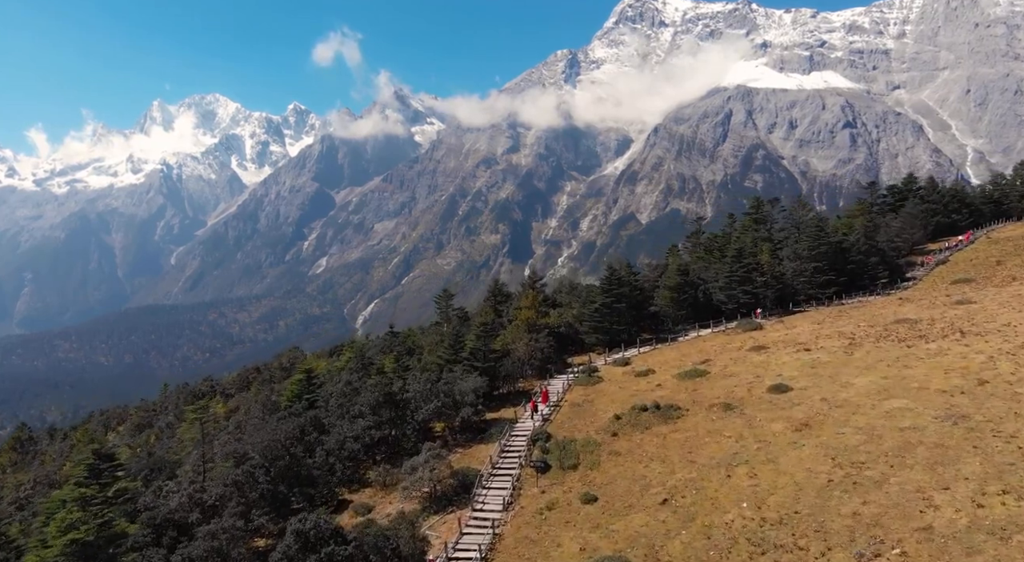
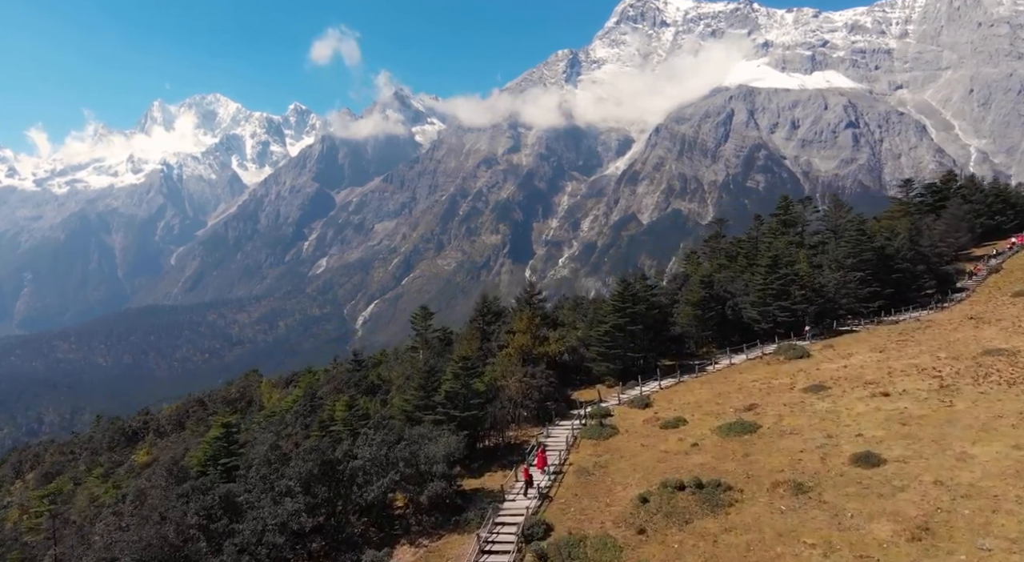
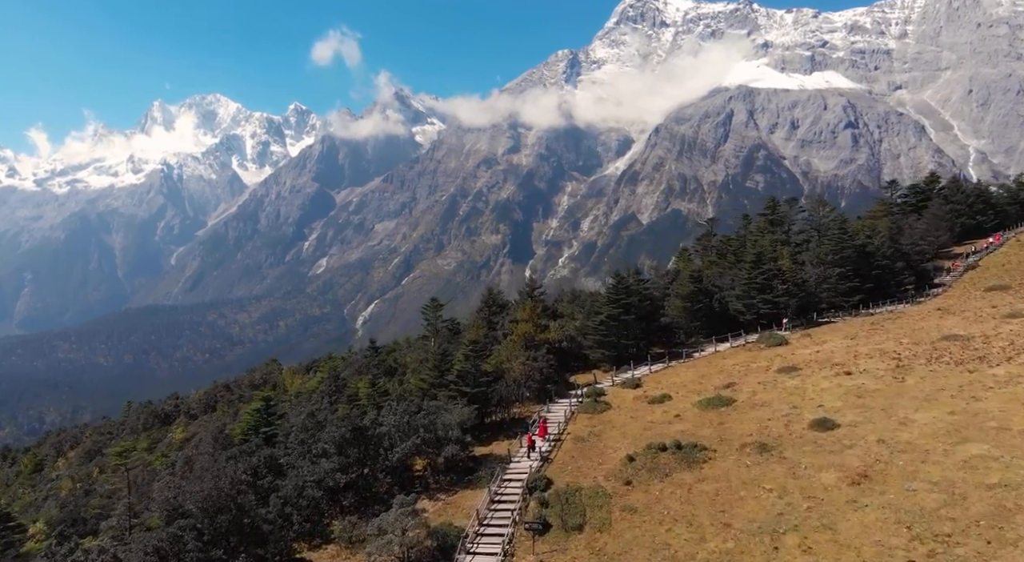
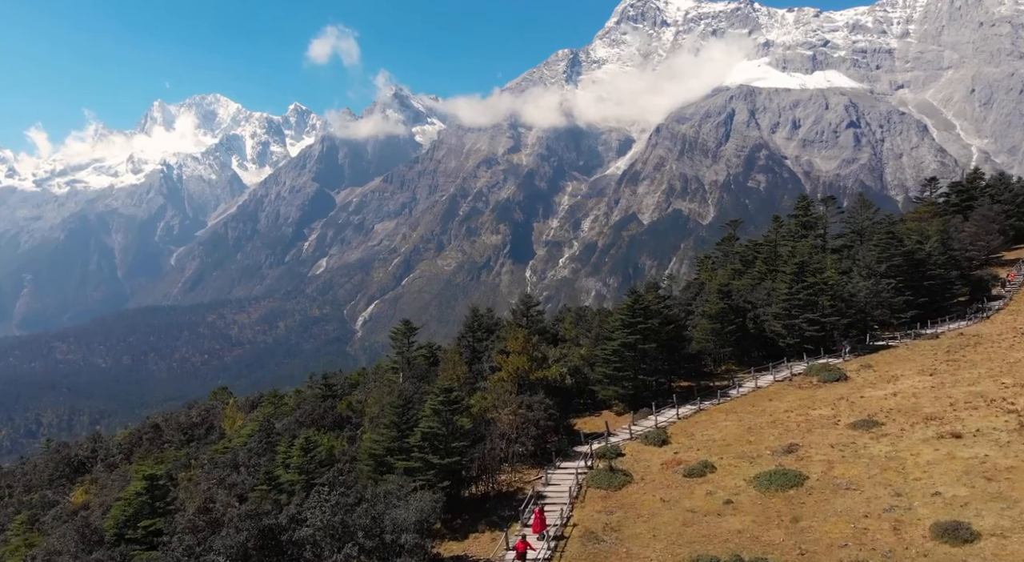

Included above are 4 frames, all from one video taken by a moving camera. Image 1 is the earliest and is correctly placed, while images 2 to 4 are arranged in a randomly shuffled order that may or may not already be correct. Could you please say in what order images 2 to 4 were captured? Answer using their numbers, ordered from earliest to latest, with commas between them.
3, 2, 4
